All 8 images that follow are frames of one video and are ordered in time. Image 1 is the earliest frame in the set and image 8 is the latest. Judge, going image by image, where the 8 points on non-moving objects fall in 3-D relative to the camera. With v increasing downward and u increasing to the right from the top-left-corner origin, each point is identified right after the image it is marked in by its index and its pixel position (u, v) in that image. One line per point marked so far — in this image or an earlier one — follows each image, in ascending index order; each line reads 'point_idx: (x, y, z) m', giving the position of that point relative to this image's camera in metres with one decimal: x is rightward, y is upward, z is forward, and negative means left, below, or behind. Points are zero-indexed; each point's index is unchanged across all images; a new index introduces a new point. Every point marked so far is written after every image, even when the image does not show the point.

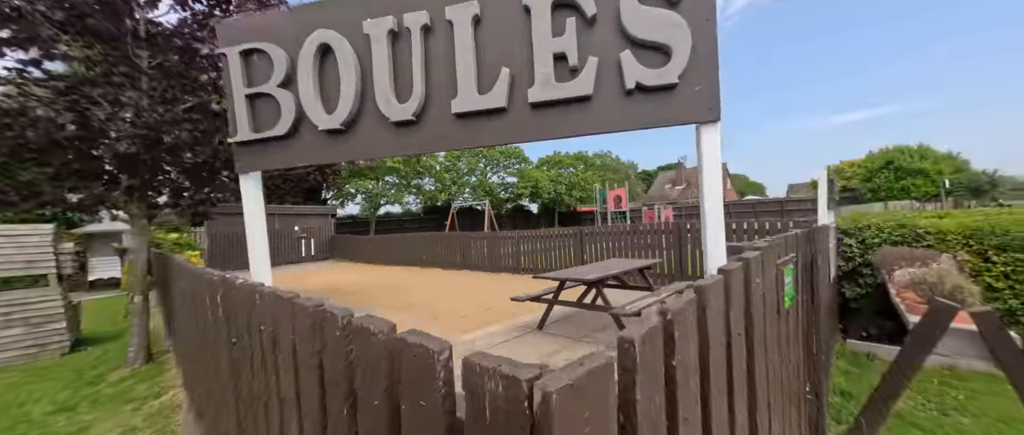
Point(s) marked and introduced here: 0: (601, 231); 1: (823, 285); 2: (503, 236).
0: (+2.2, -0.3, +8.6) m
1: (+2.4, -0.5, +2.8) m
2: (-0.2, -0.5, +10.6) m
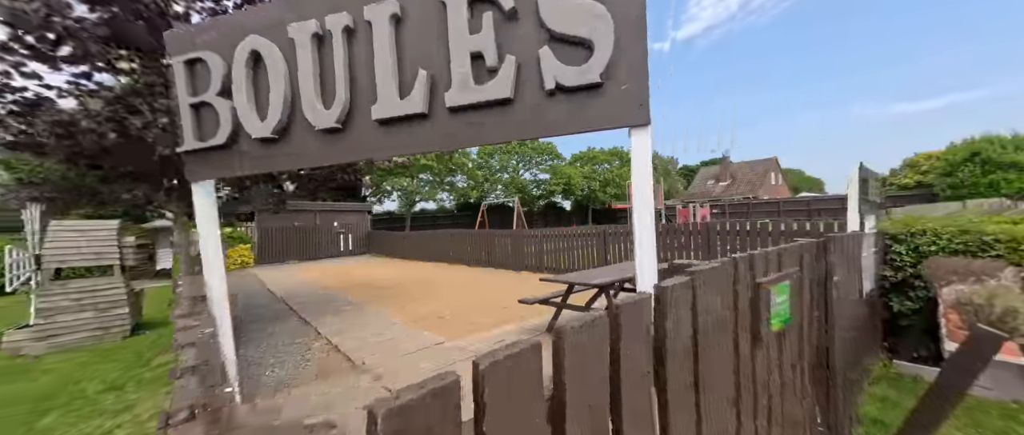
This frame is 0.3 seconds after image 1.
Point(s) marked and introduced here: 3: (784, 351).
0: (+2.6, -0.3, +8.2) m
1: (+2.3, -0.6, +2.4) m
2: (+0.4, -0.5, +10.5) m
3: (+1.3, -0.7, +1.8) m
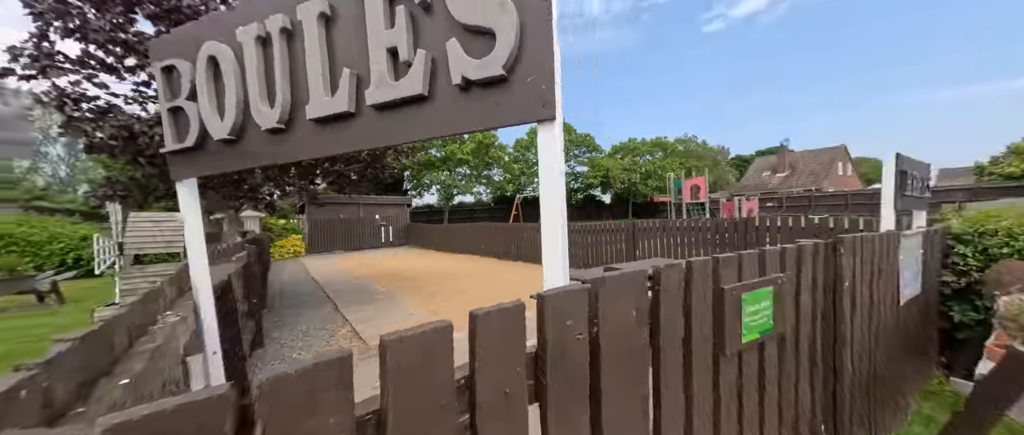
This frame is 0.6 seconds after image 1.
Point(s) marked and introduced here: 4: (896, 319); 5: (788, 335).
0: (+3.2, -0.2, +7.9) m
1: (+2.2, -0.5, +2.2) m
2: (+1.3, -0.3, +10.4) m
3: (+1.2, -0.6, +1.6) m
4: (+2.6, -0.7, +2.5) m
5: (+1.3, -0.6, +1.7) m
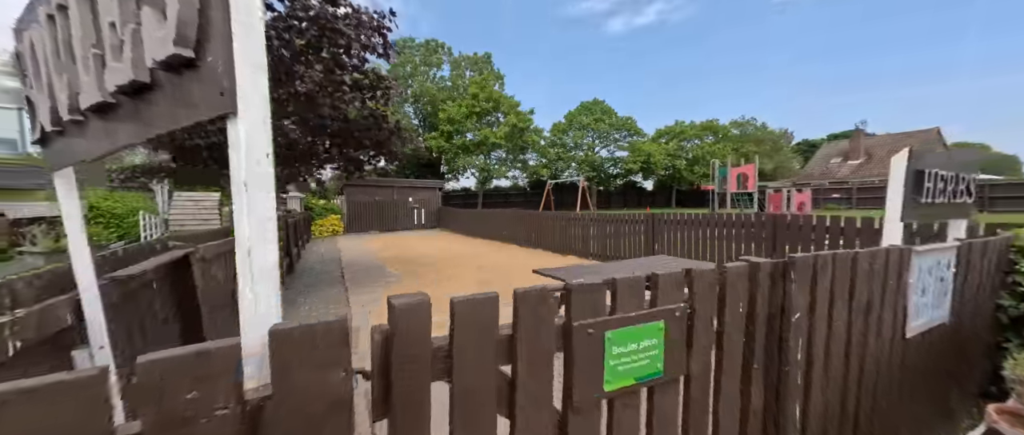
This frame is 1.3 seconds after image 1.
0: (+3.3, 0.0, +7.3) m
1: (+1.6, -0.6, +1.7) m
2: (+1.7, 0.0, +10.0) m
3: (+0.6, -0.7, +1.3) m
4: (+2.1, -0.8, +2.0) m
5: (+0.7, -0.6, +1.4) m
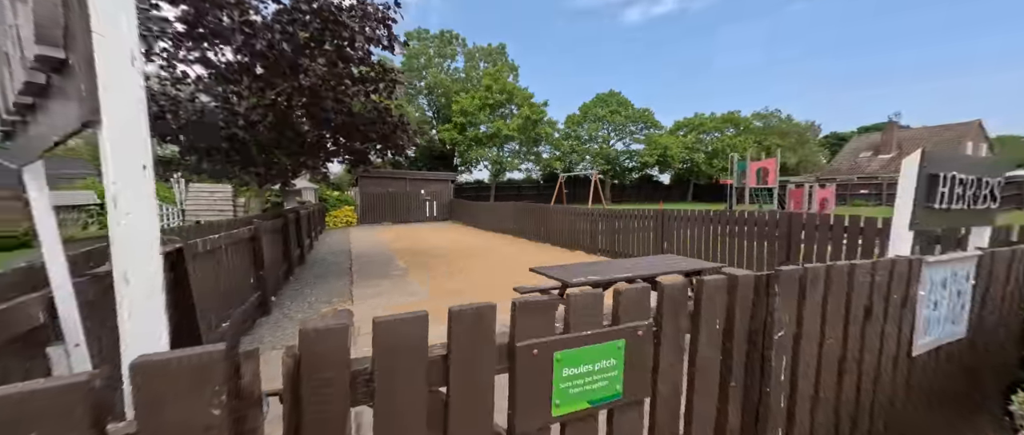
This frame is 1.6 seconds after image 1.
0: (+3.4, +0.1, +7.0) m
1: (+1.5, -0.6, +1.6) m
2: (+1.9, +0.2, +9.8) m
3: (+0.4, -0.7, +1.2) m
4: (+2.0, -0.8, +1.8) m
5: (+0.5, -0.6, +1.3) m
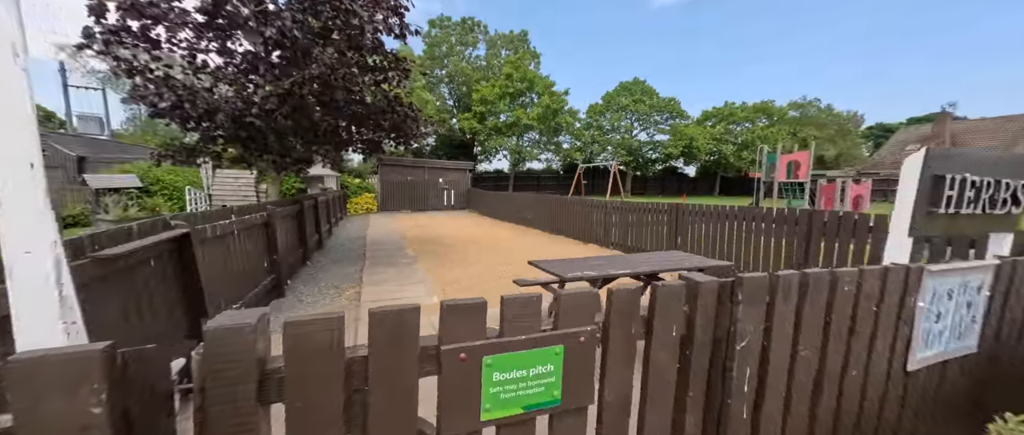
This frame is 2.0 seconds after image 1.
0: (+3.6, +0.2, +6.8) m
1: (+1.3, -0.7, +1.5) m
2: (+2.3, +0.4, +9.7) m
3: (+0.2, -0.7, +1.2) m
4: (+1.8, -0.8, +1.7) m
5: (+0.3, -0.6, +1.2) m
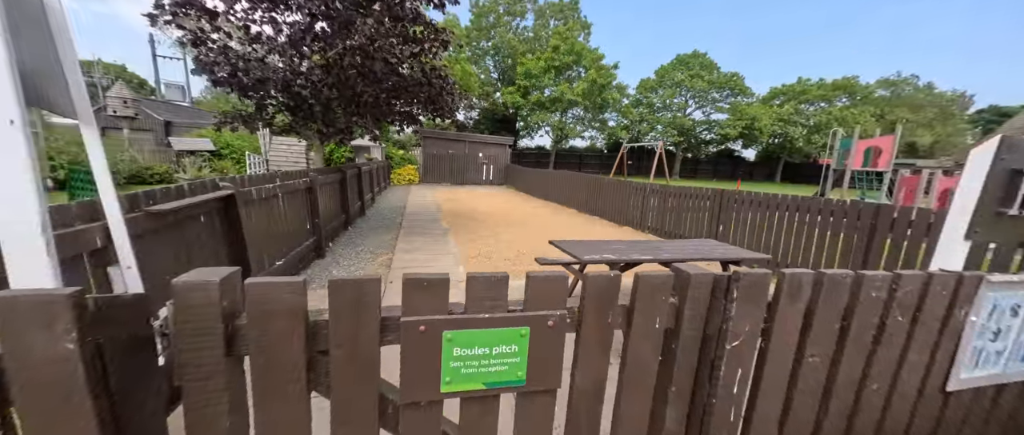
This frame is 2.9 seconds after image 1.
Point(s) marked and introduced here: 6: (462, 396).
0: (+4.1, +0.4, +6.3) m
1: (+1.2, -0.6, +1.3) m
2: (+3.2, +0.8, +9.3) m
3: (+0.1, -0.7, +1.2) m
4: (+1.7, -0.8, +1.5) m
5: (+0.2, -0.6, +1.2) m
6: (-0.2, -0.5, +1.1) m
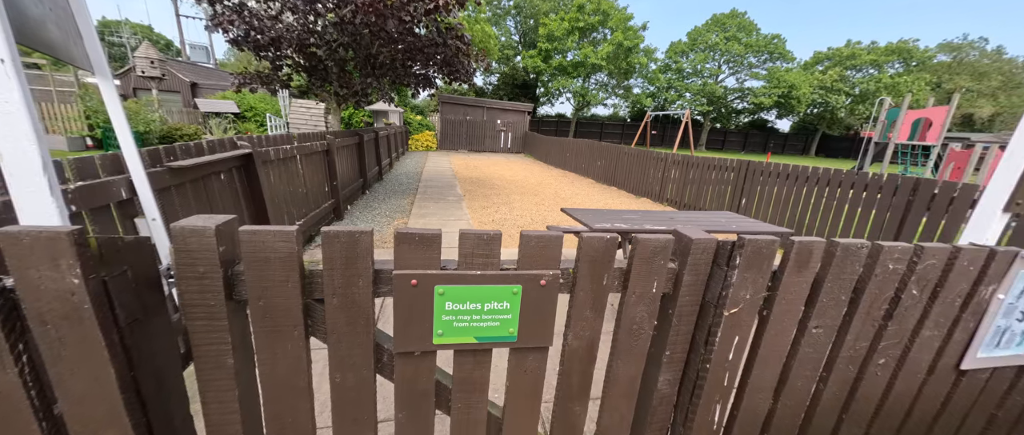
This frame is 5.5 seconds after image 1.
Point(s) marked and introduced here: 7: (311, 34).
0: (+4.4, +0.8, +6.0) m
1: (+1.2, -0.5, +1.3) m
2: (+3.6, +1.6, +9.0) m
3: (+0.1, -0.5, +1.2) m
4: (+1.7, -0.7, +1.5) m
5: (+0.2, -0.4, +1.2) m
6: (-0.2, -0.4, +1.1) m
7: (-3.1, +2.8, +5.5) m
